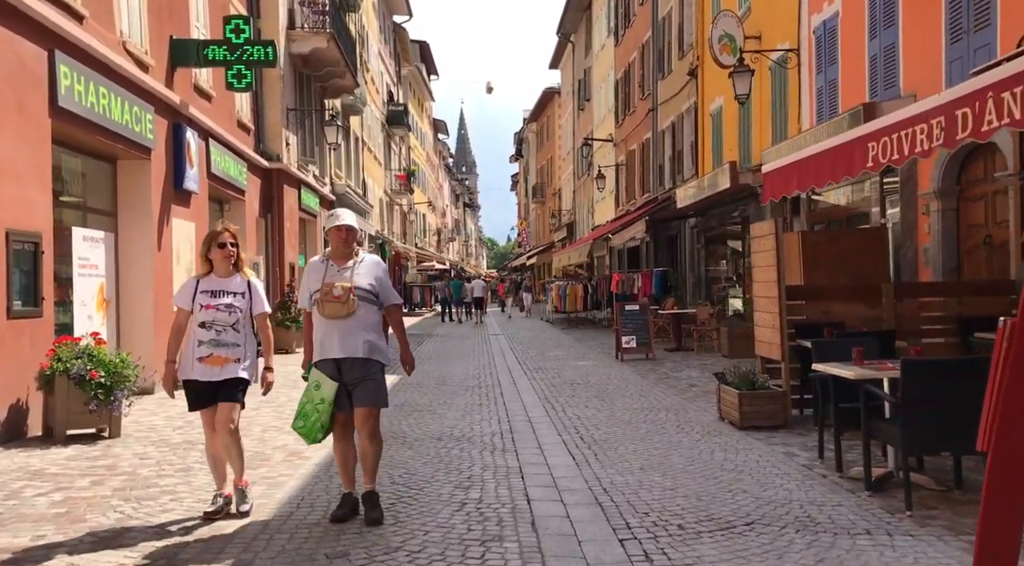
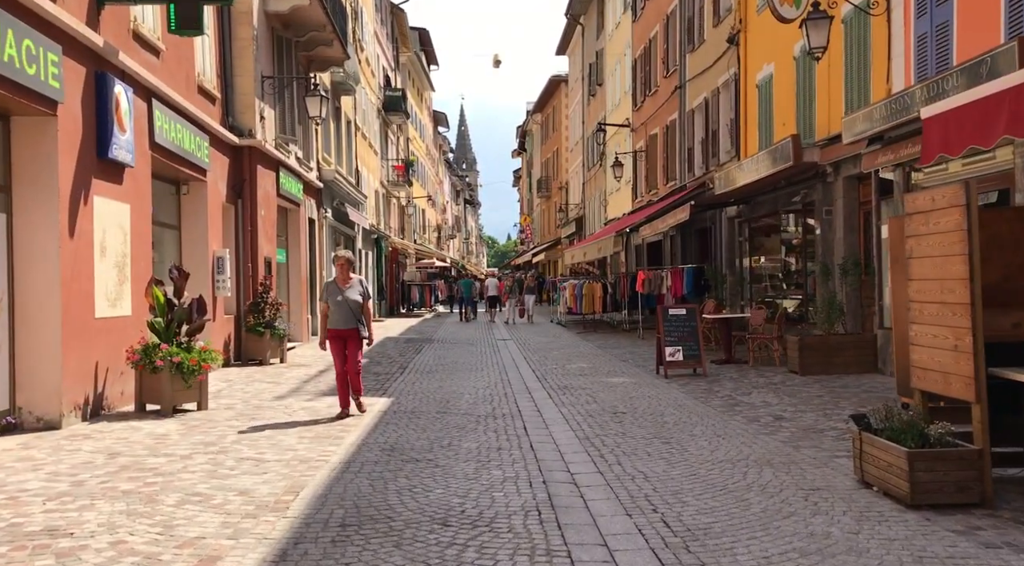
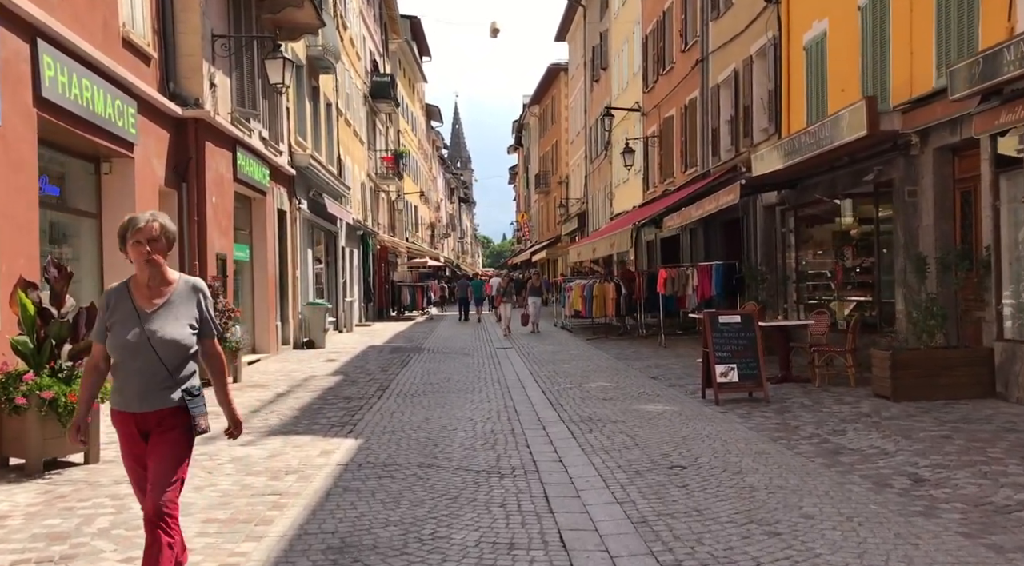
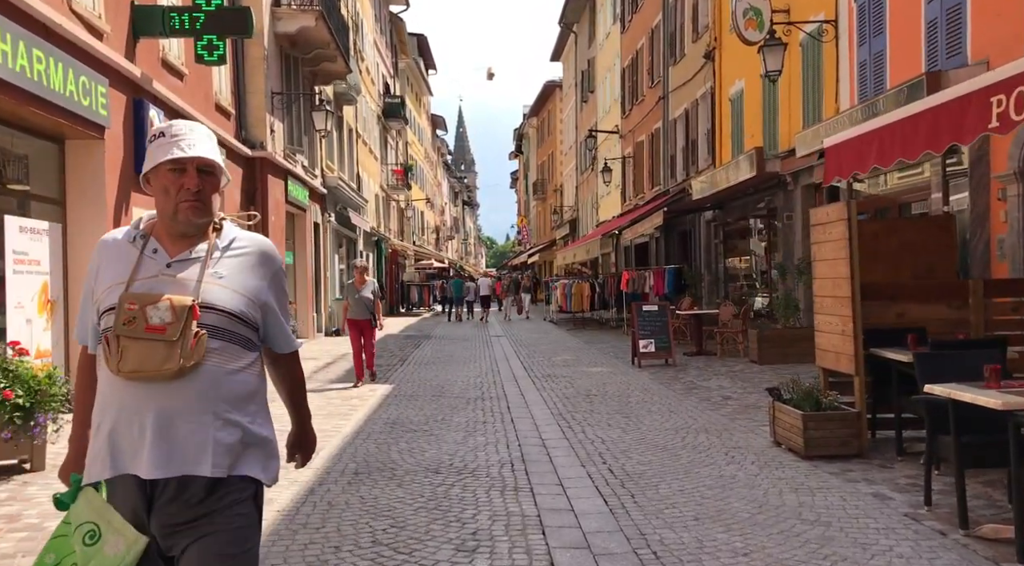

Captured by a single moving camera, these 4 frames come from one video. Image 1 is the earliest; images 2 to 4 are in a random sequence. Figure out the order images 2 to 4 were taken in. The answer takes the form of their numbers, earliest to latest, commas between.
4, 2, 3
